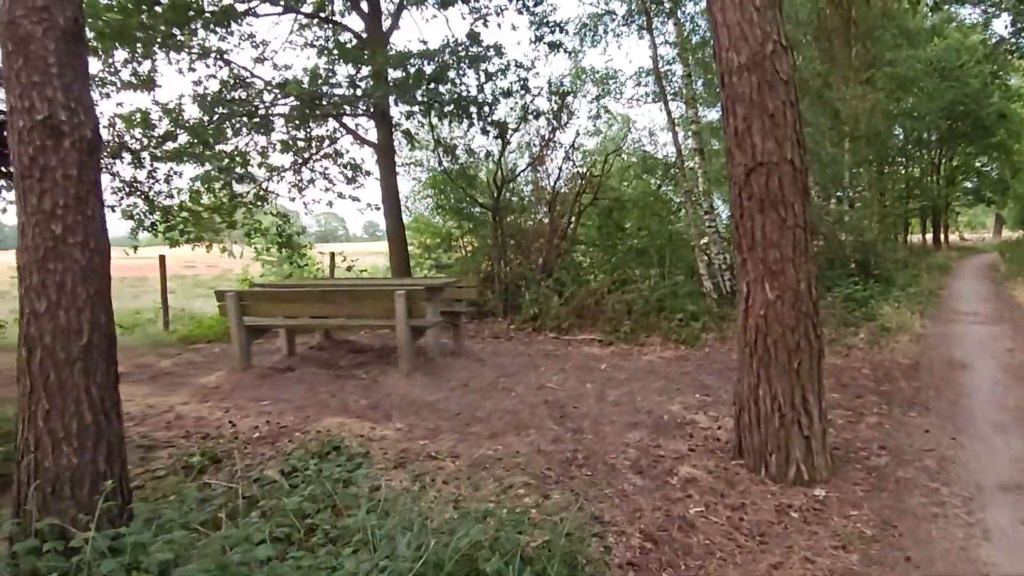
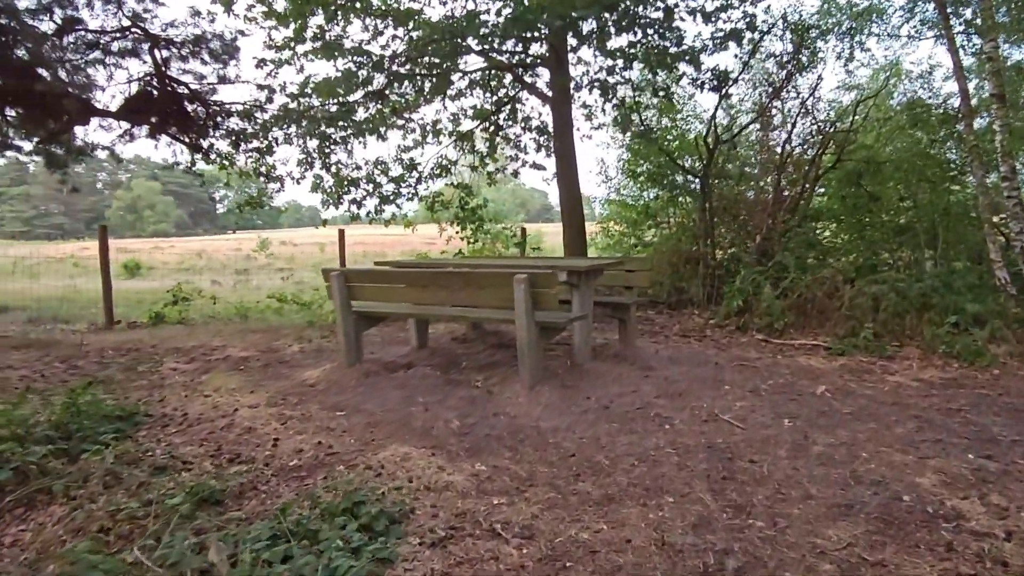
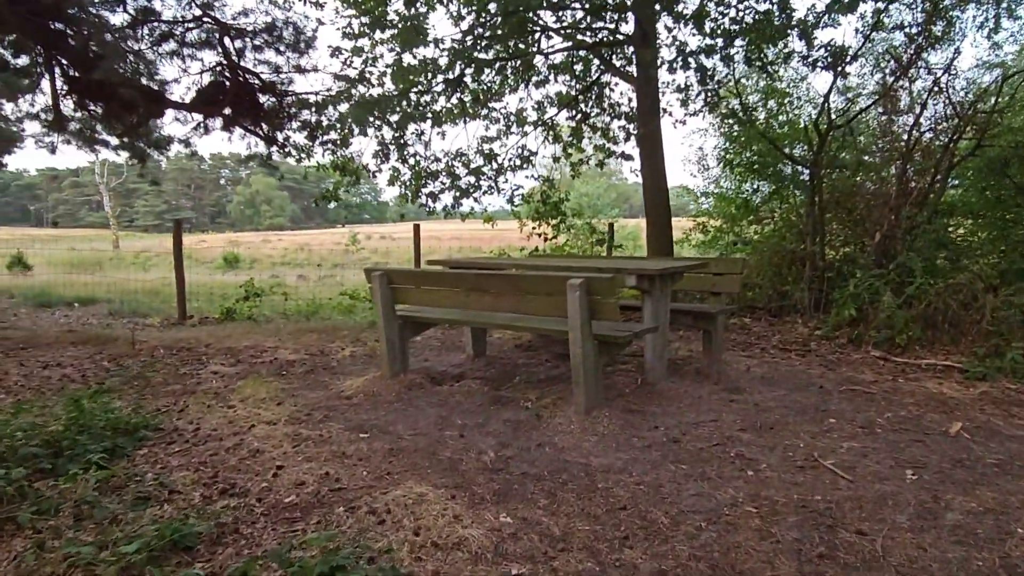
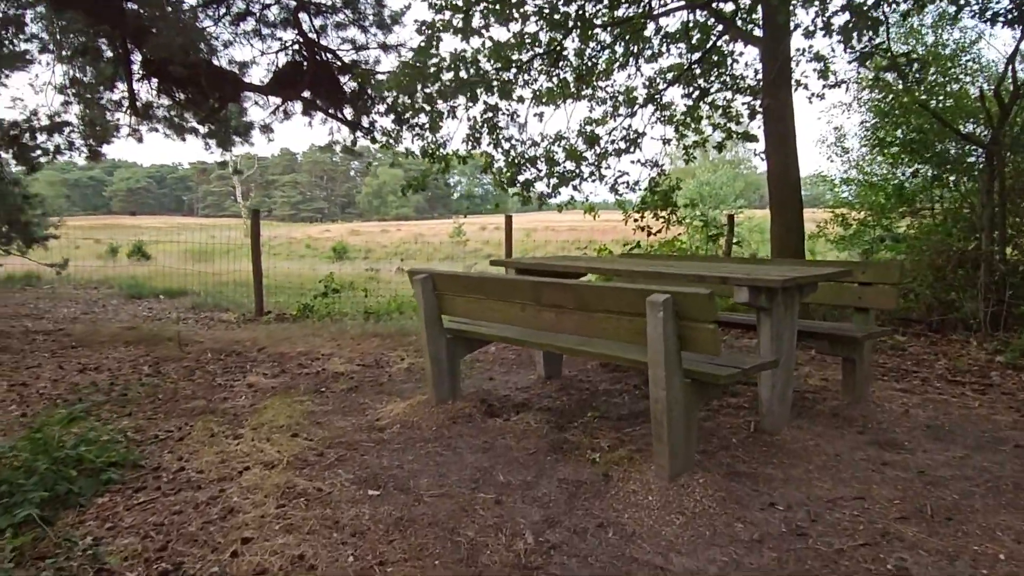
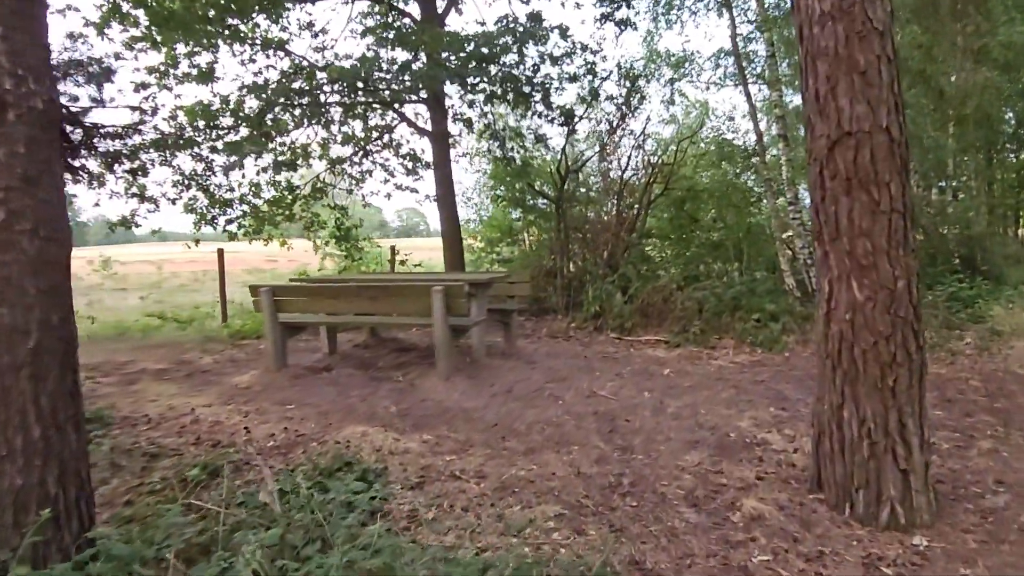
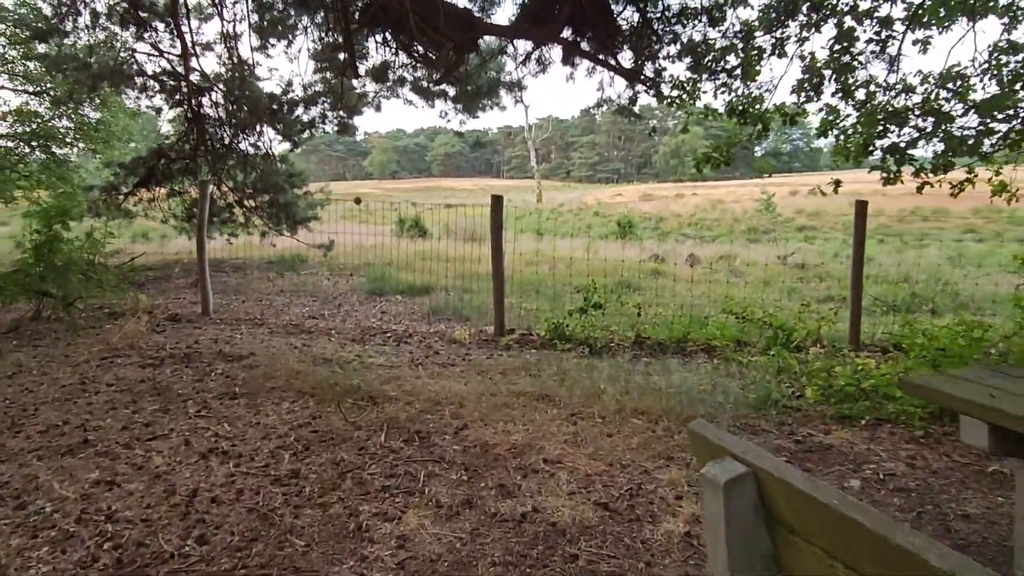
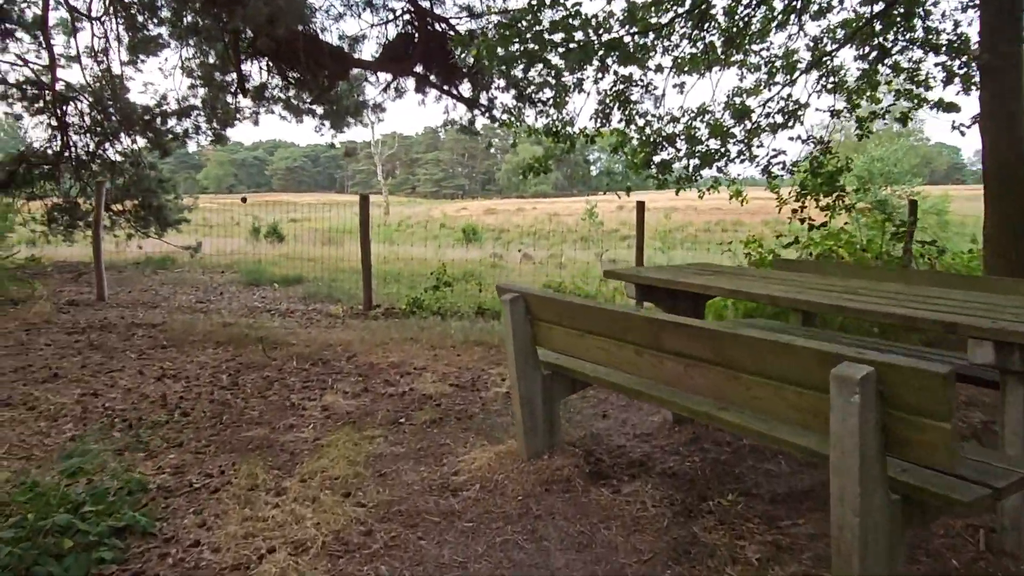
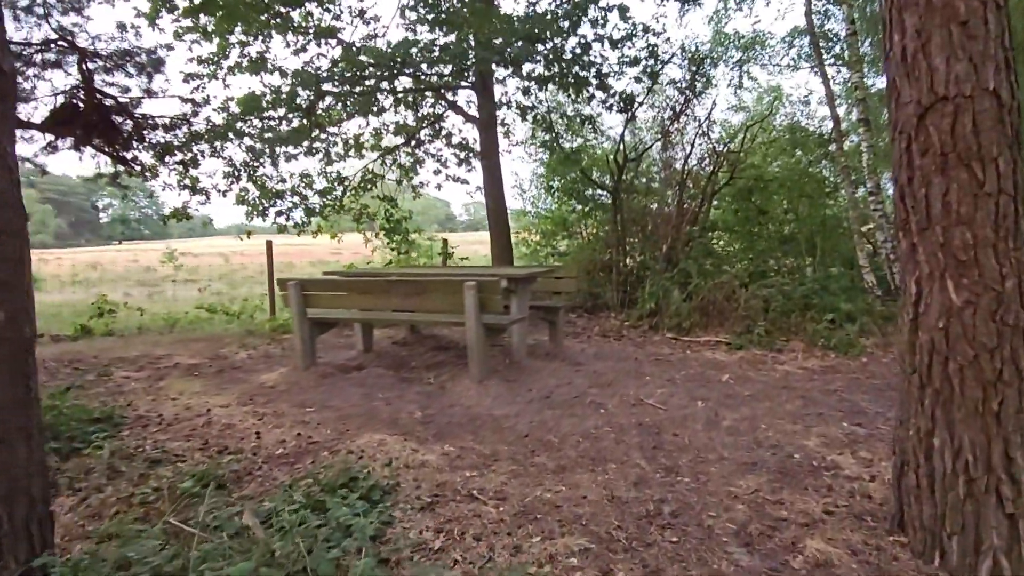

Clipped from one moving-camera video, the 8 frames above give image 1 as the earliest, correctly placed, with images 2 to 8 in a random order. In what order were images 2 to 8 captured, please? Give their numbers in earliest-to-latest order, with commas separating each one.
5, 8, 2, 3, 4, 7, 6
